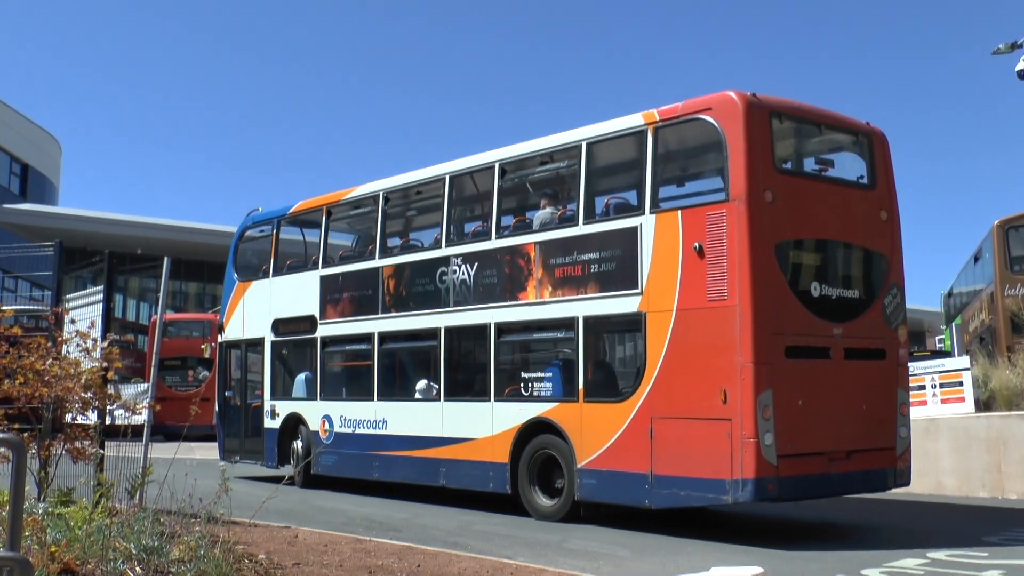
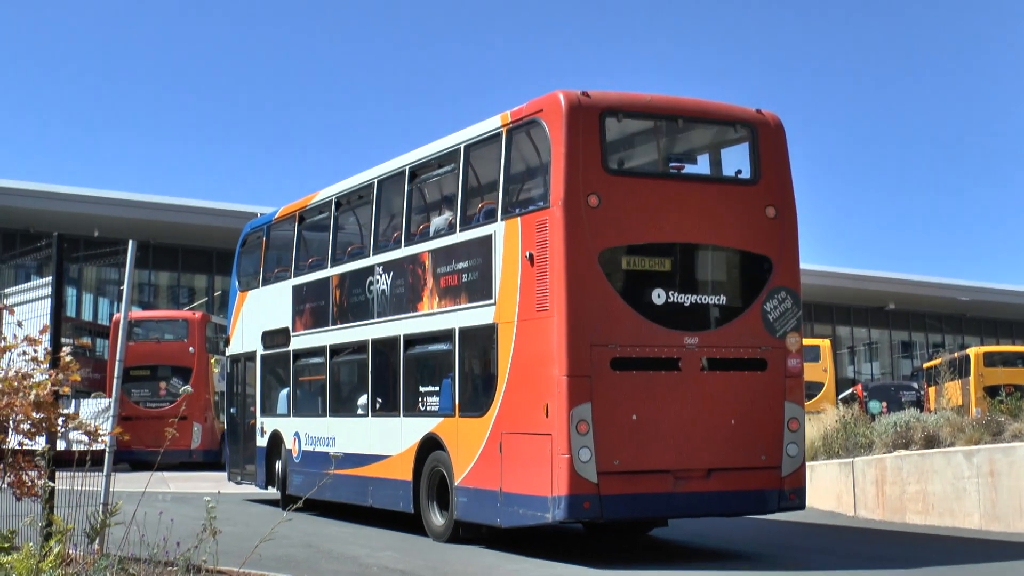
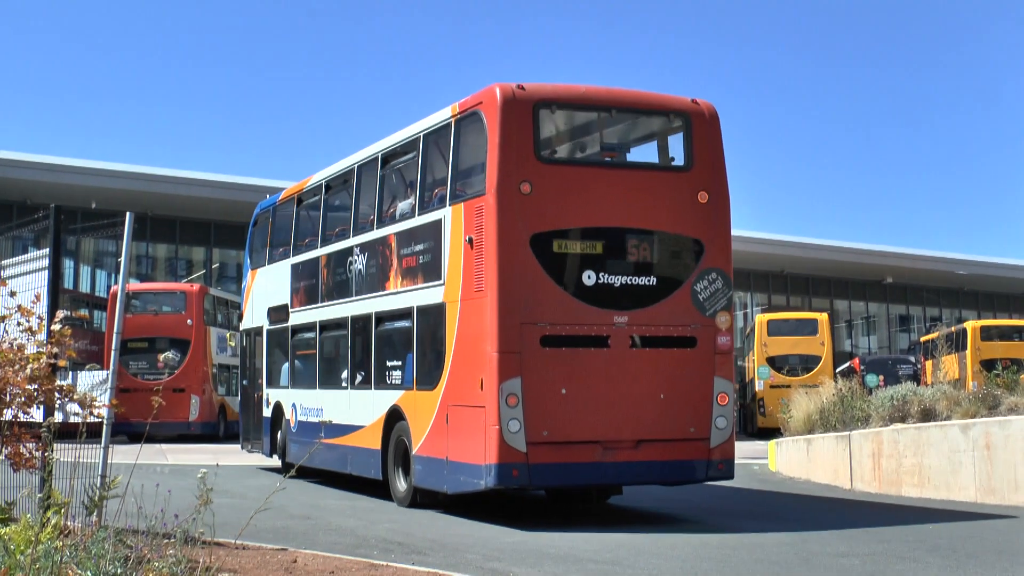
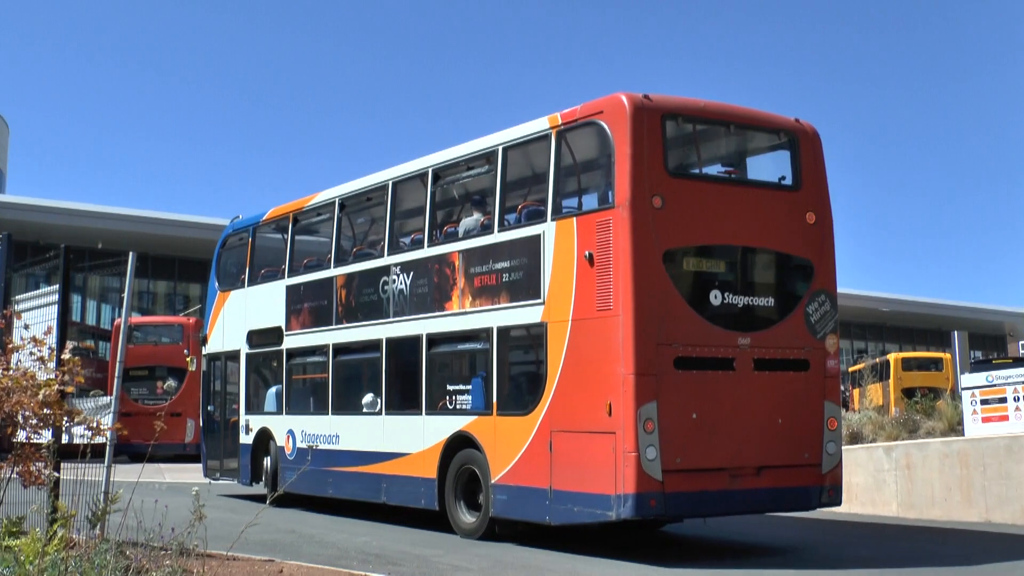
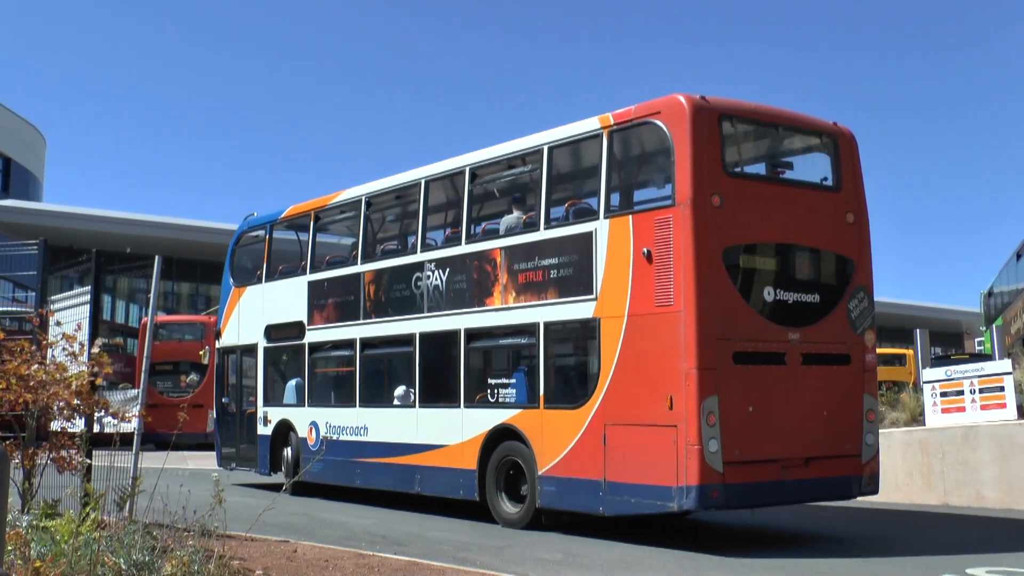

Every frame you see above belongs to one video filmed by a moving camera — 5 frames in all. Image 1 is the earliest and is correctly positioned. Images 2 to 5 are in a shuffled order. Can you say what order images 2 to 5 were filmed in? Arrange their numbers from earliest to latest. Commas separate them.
5, 4, 2, 3
